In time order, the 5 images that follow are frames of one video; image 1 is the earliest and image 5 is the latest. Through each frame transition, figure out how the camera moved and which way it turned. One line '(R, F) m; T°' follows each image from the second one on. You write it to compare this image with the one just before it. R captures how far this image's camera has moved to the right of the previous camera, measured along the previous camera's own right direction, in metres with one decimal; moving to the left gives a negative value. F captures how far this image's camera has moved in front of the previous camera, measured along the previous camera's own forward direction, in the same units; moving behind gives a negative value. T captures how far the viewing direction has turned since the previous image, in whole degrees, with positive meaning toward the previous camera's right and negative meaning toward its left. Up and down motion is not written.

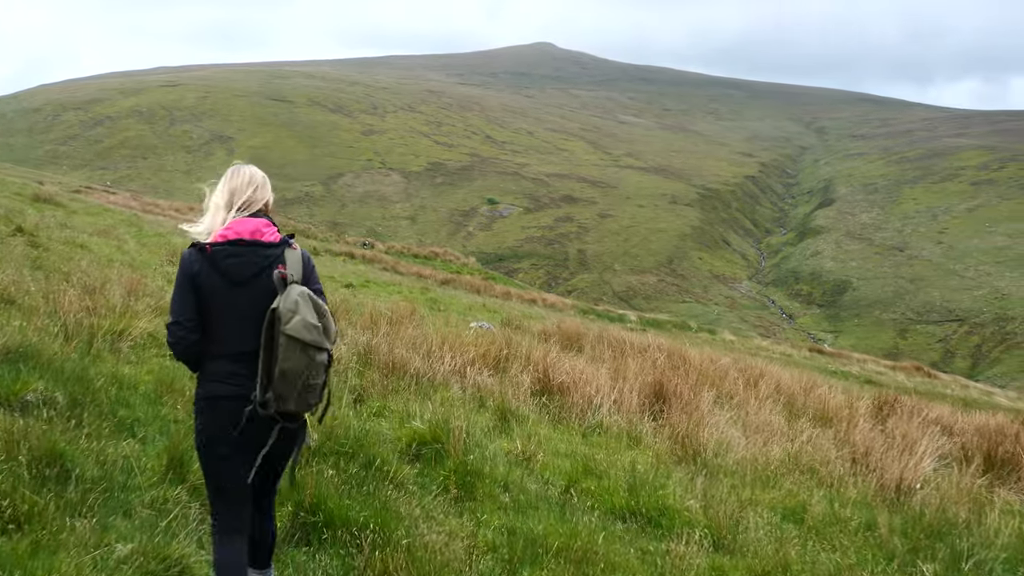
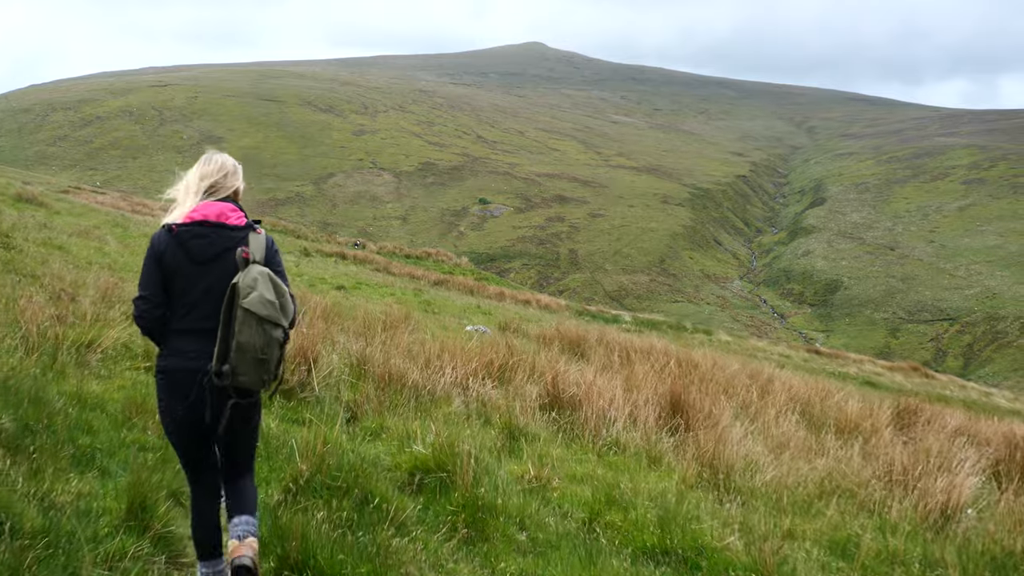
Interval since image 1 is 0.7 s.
(-0.1, +0.5) m; +1°
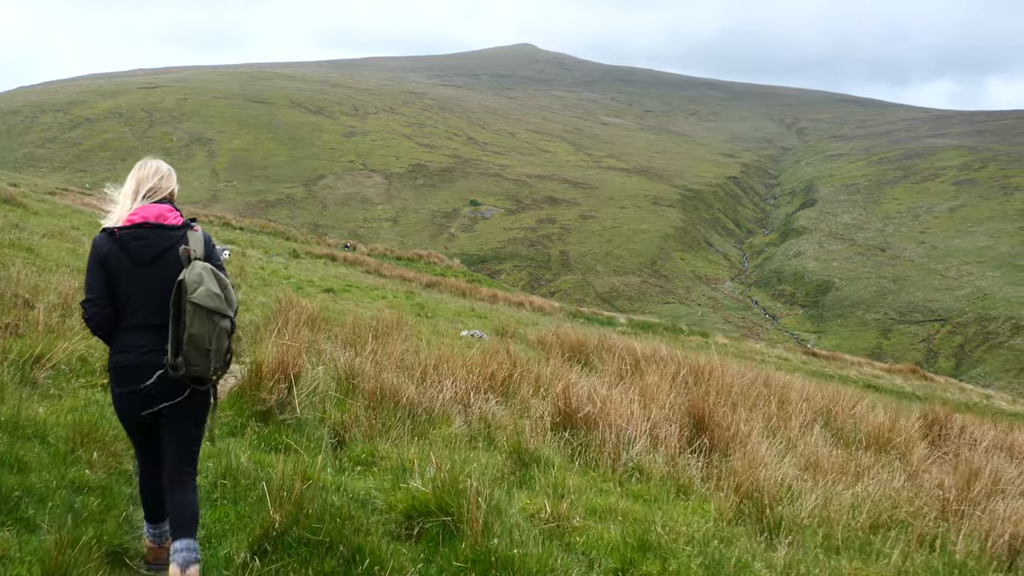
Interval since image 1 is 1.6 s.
(-0.1, +0.6) m; +1°
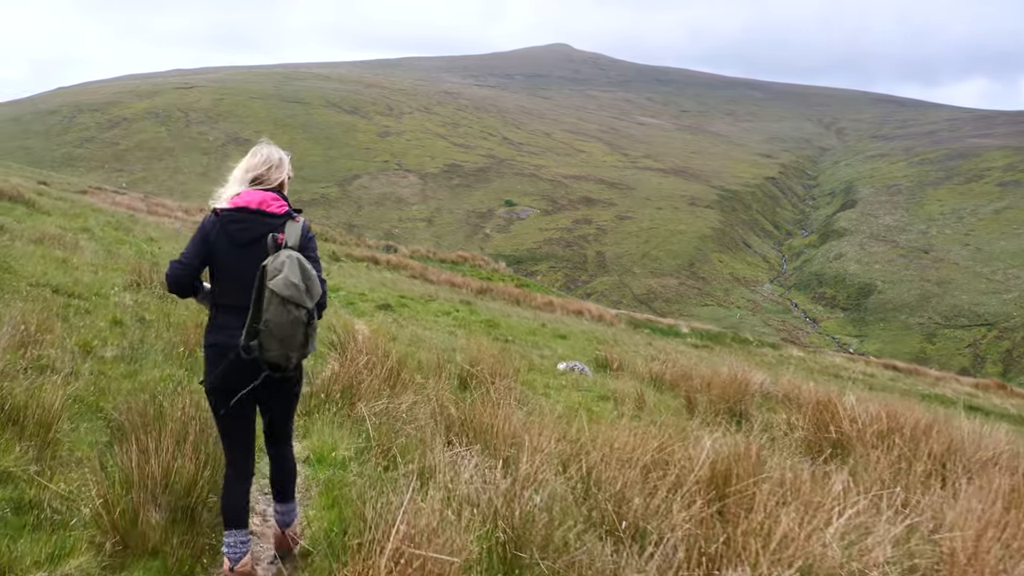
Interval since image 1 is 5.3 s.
(-1.2, +2.6) m; -3°
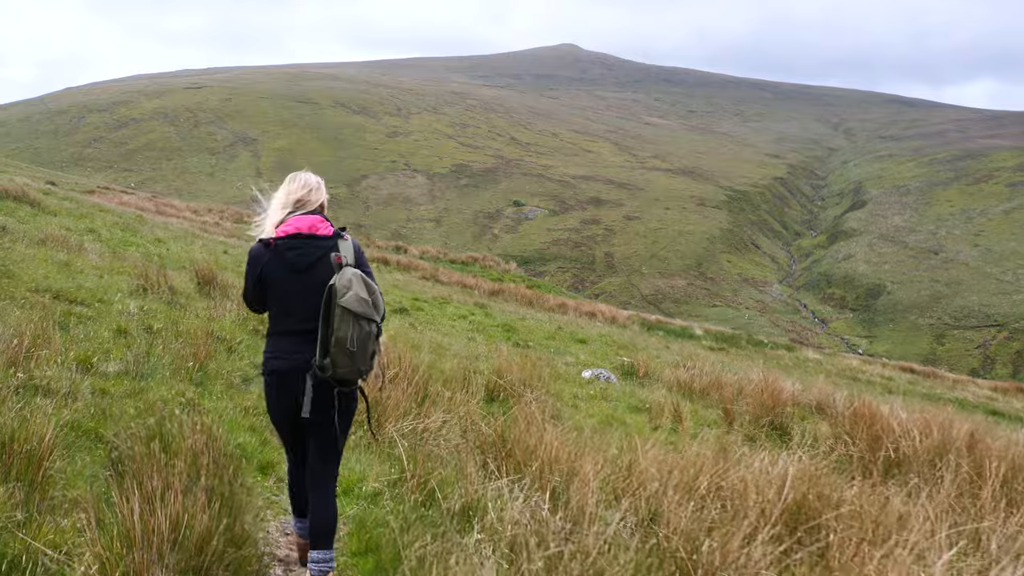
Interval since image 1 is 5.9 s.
(-0.2, +0.4) m; -1°
